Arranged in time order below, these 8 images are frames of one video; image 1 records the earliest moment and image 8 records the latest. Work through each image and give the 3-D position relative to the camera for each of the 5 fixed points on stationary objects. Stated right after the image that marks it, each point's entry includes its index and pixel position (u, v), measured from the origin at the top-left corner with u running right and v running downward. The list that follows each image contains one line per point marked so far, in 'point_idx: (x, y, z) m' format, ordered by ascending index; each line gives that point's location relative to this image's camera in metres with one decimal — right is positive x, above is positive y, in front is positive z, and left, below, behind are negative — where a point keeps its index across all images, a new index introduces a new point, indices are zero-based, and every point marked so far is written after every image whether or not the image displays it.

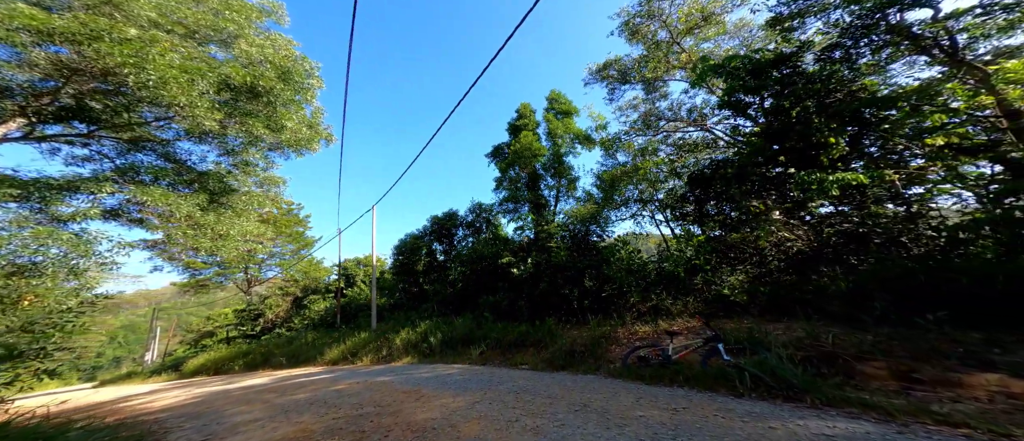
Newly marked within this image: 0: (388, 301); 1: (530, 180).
0: (-6.2, -3.9, +15.9) m
1: (+0.7, +1.5, +14.1) m
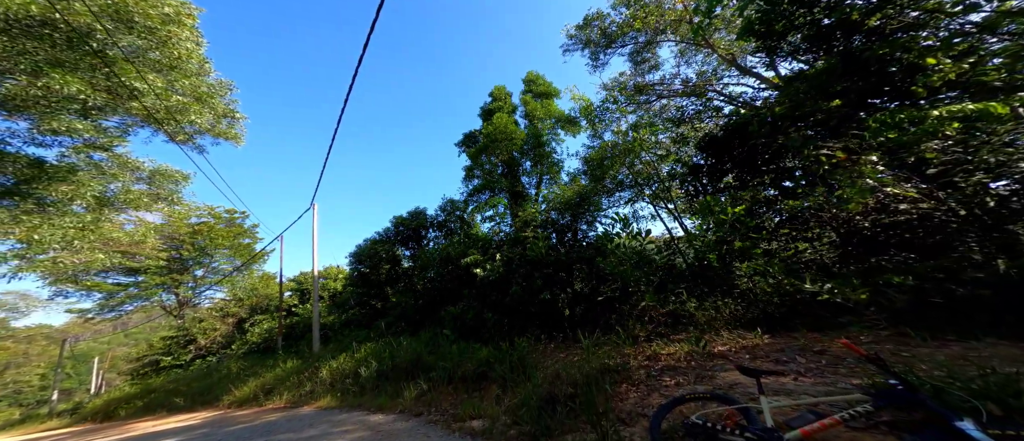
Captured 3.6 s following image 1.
0: (-7.1, -3.9, +13.1) m
1: (-0.4, +1.7, +11.6) m
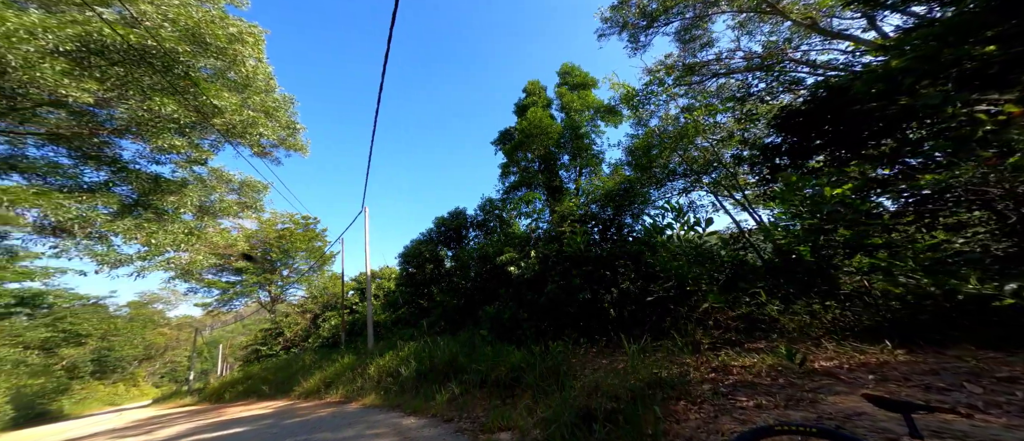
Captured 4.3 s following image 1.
0: (-4.9, -4.0, +13.7) m
1: (+1.3, +1.9, +11.0) m
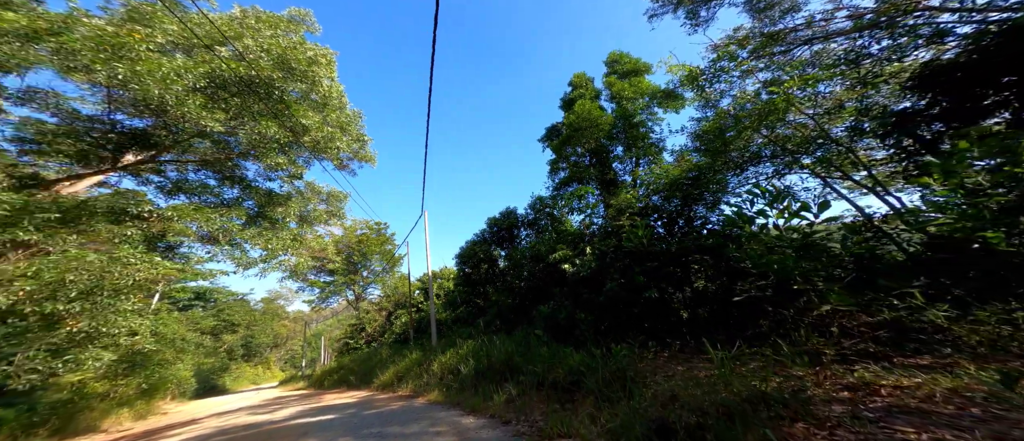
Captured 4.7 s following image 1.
0: (-2.4, -4.1, +14.1) m
1: (+3.0, +2.0, +10.4) m
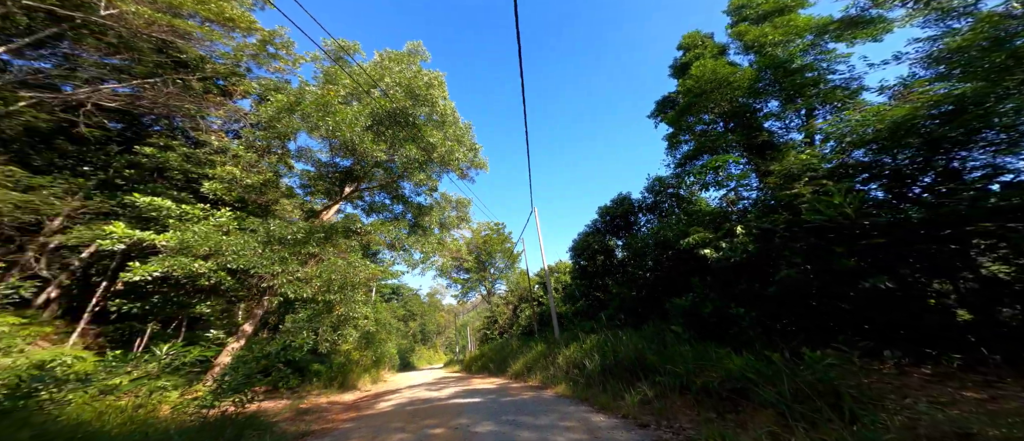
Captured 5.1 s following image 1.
0: (+2.6, -3.8, +14.0) m
1: (+6.0, +2.6, +8.8) m
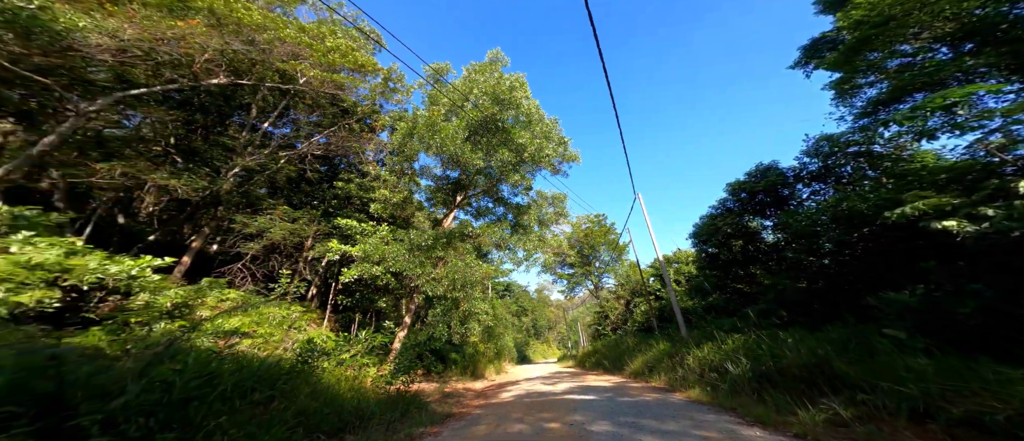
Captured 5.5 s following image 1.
0: (+7.0, -3.2, +12.5) m
1: (+8.2, +3.3, +6.5) m
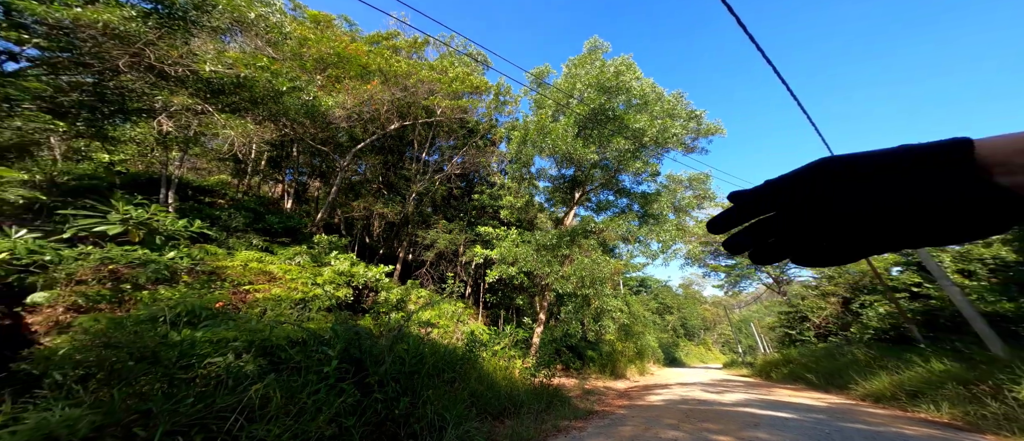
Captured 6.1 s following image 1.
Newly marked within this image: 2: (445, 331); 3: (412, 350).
0: (+11.7, -2.2, +9.1) m
1: (+10.1, +4.3, +3.2) m
2: (-1.3, -2.2, +6.5) m
3: (-1.2, -1.6, +3.9) m
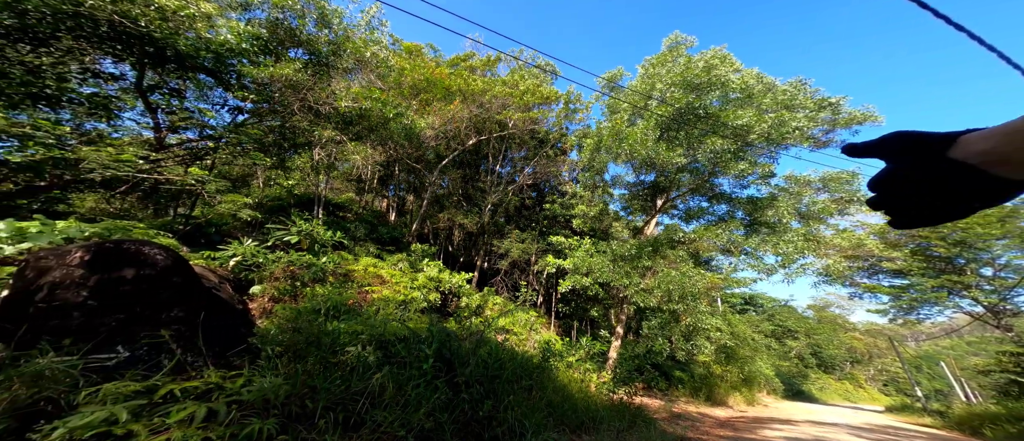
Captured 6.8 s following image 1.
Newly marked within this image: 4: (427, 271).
0: (+13.5, -2.3, +6.3) m
1: (+10.6, +4.3, +1.0) m
2: (+0.2, -2.4, +6.6) m
3: (-0.2, -1.7, +4.1) m
4: (-1.7, -1.0, +6.6) m
